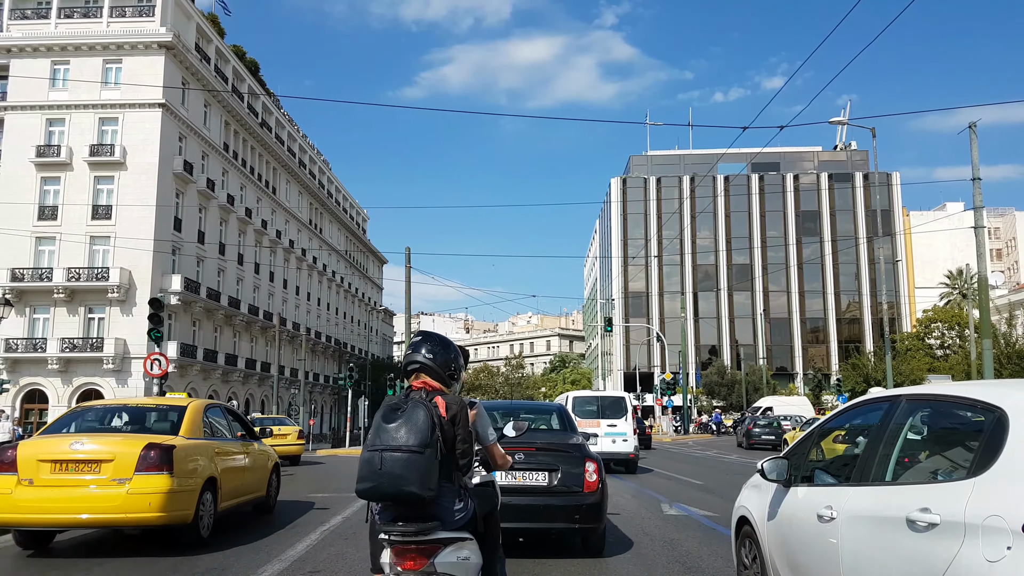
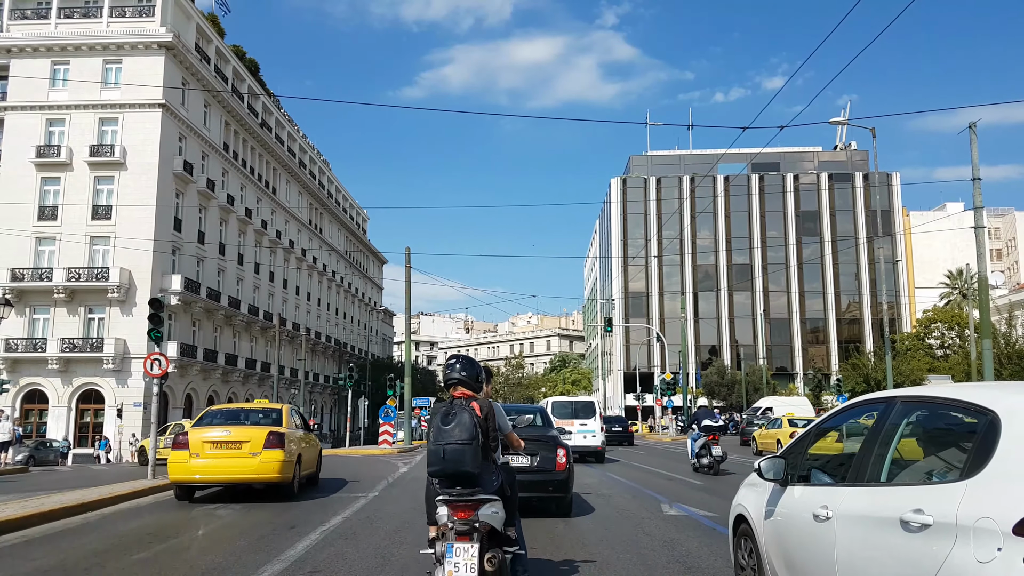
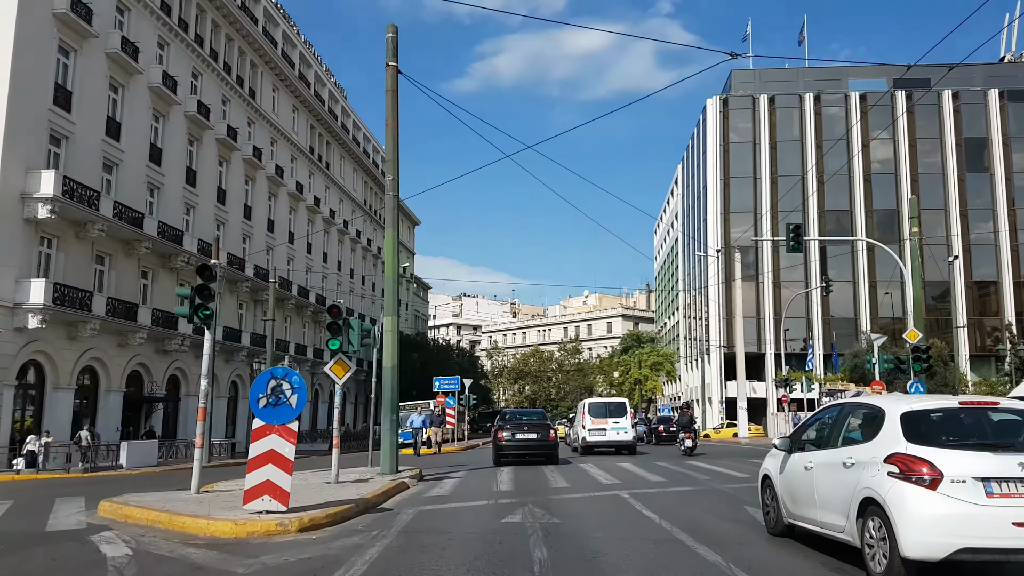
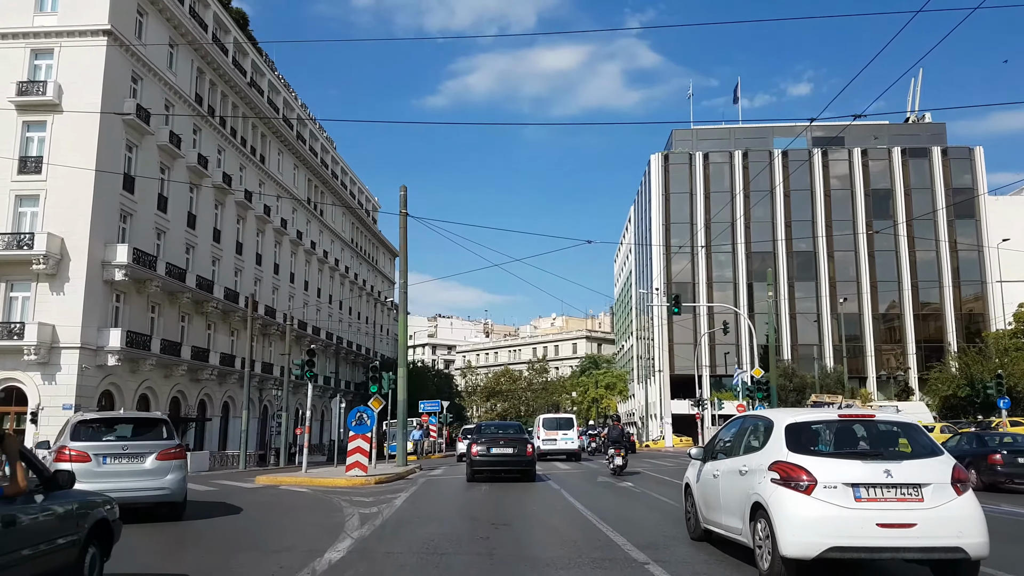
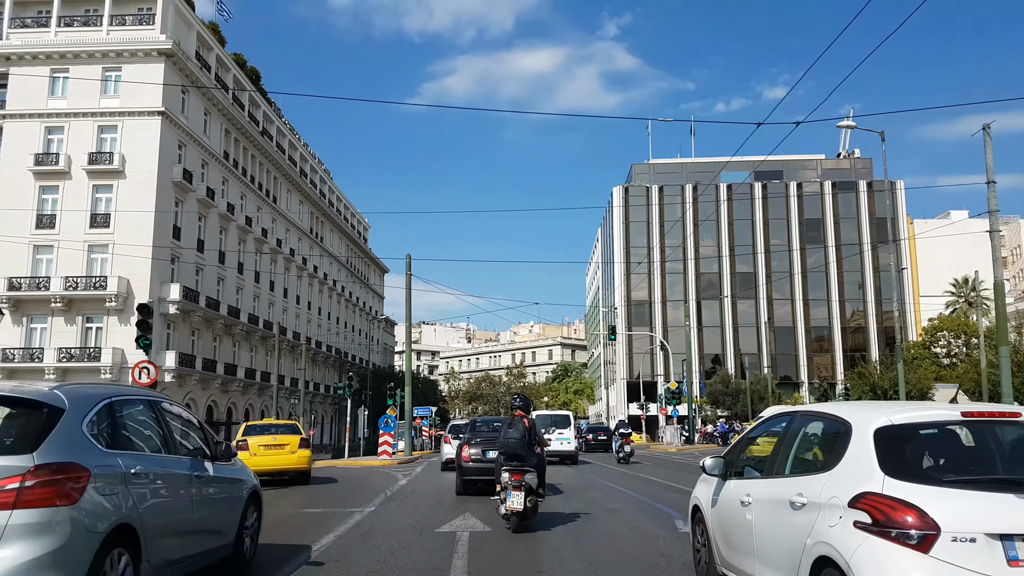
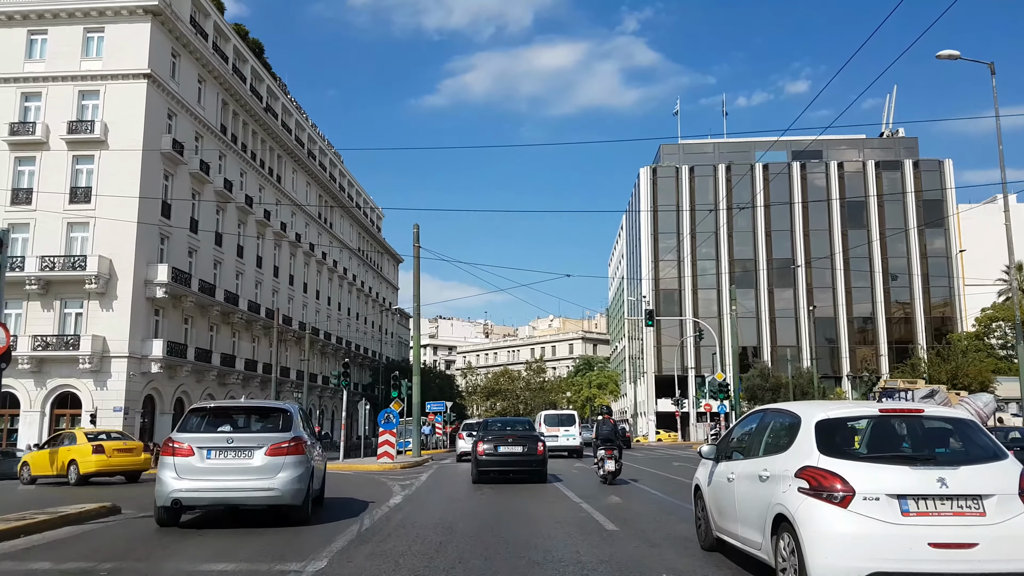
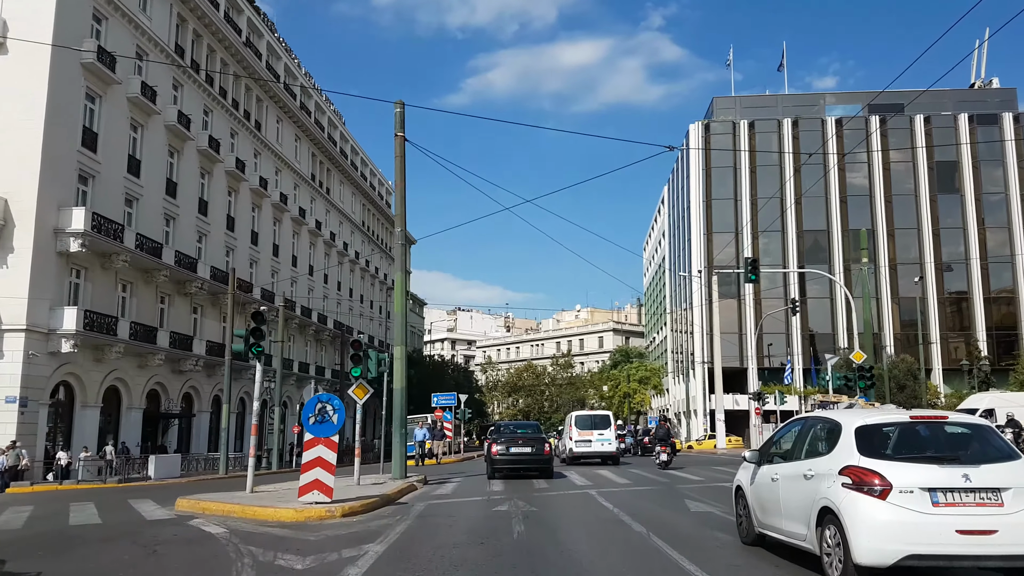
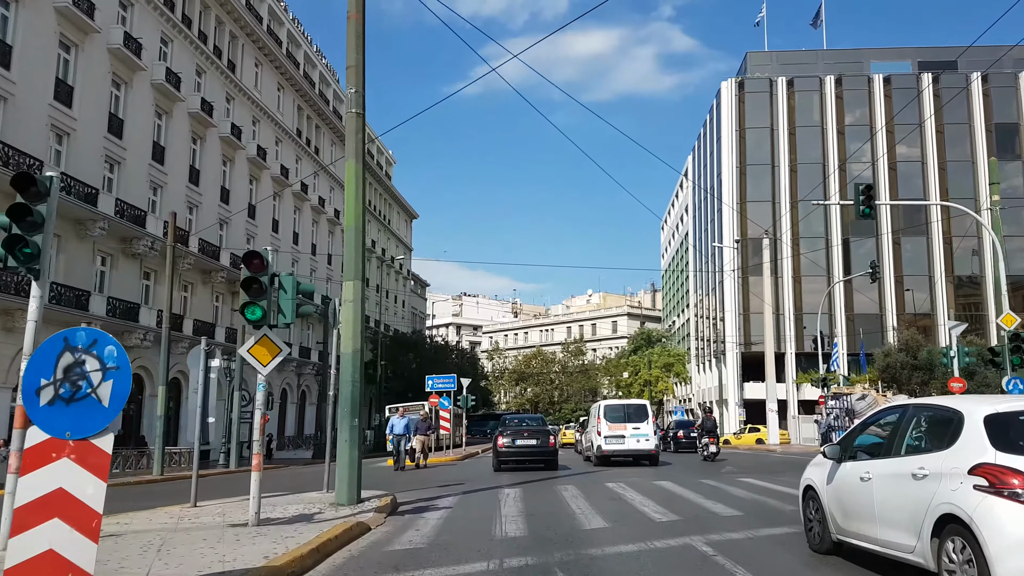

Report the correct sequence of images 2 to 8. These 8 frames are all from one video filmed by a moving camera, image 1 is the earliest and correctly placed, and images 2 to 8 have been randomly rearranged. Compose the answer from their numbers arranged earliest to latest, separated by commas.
2, 5, 6, 4, 7, 3, 8
